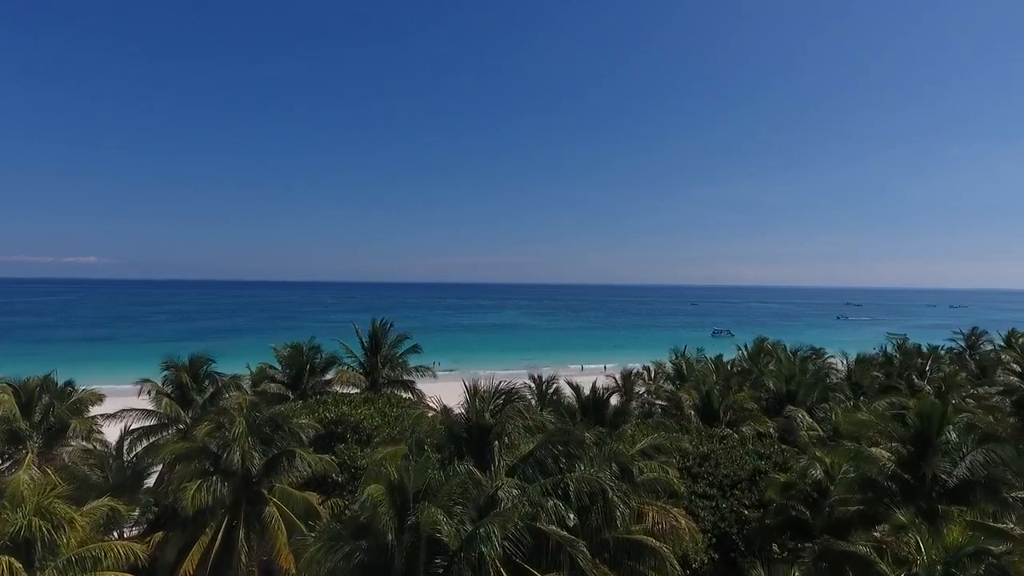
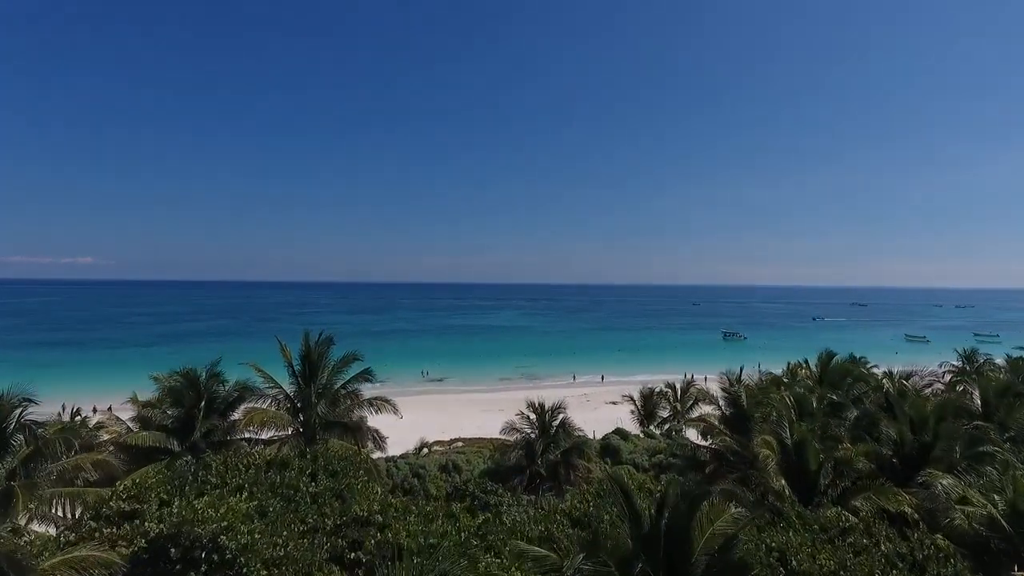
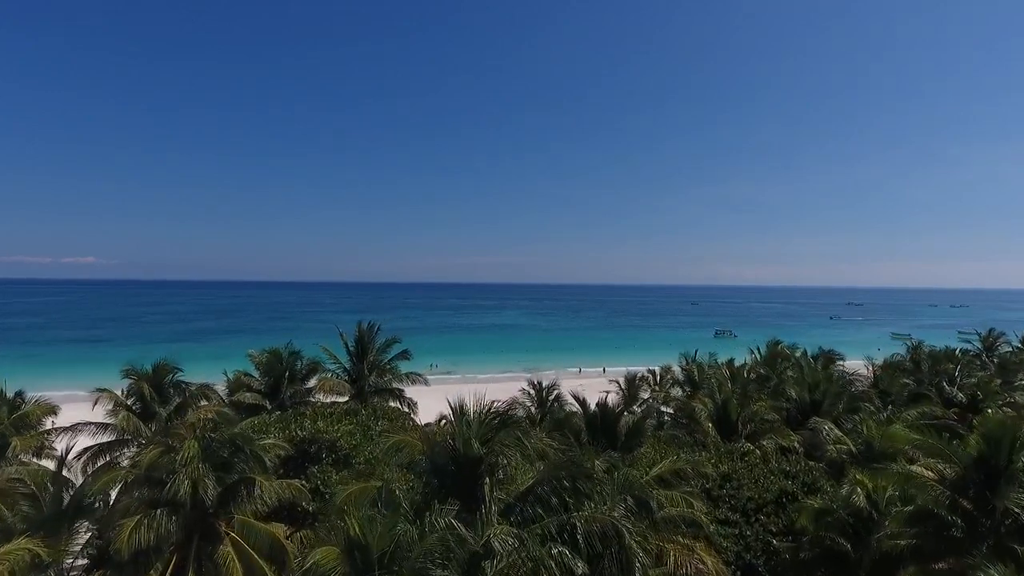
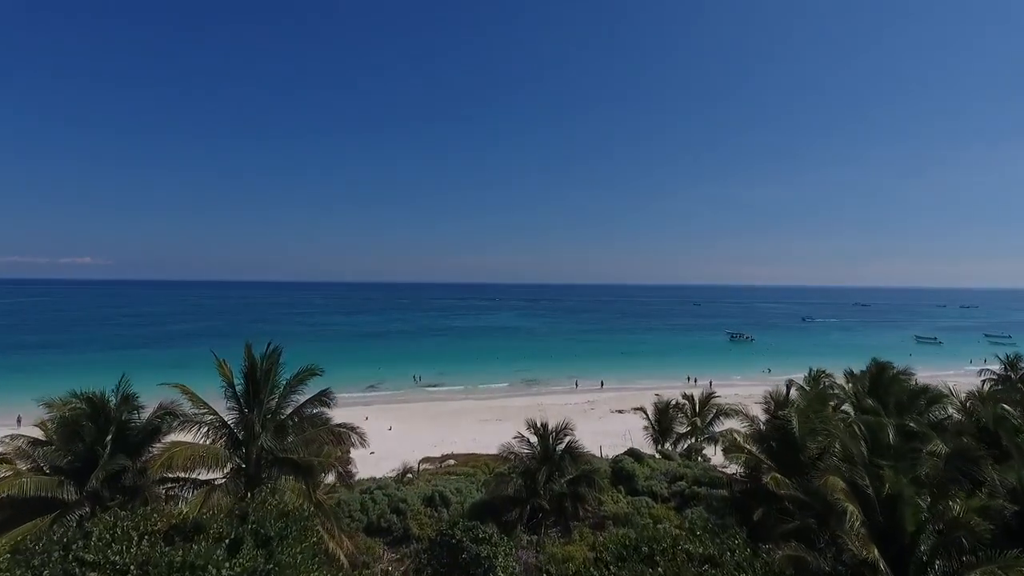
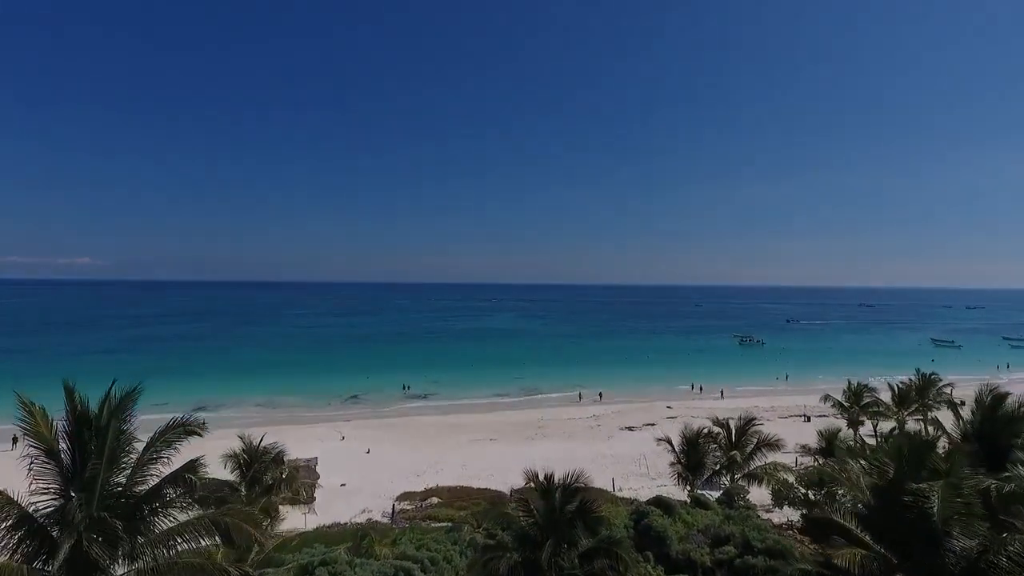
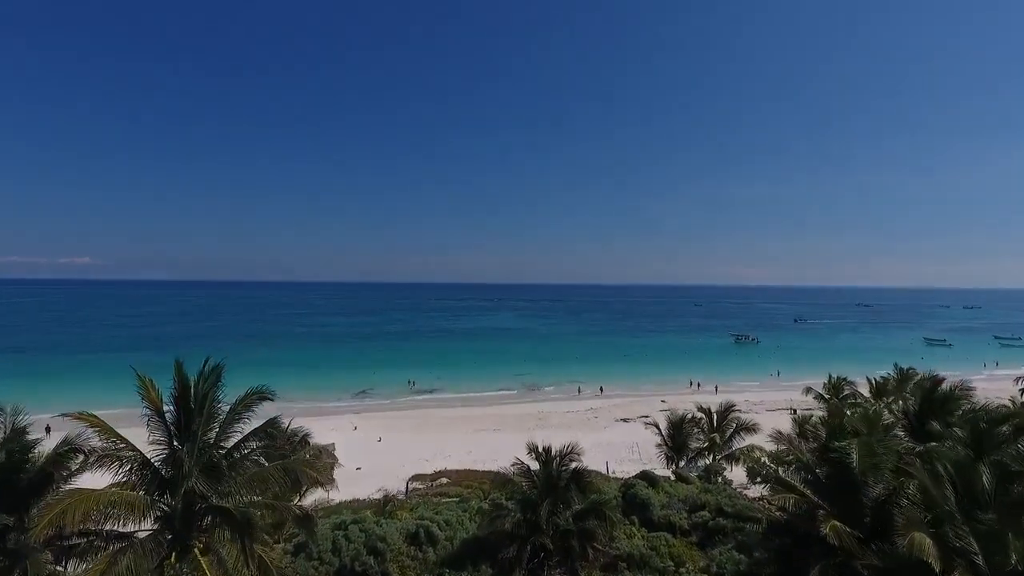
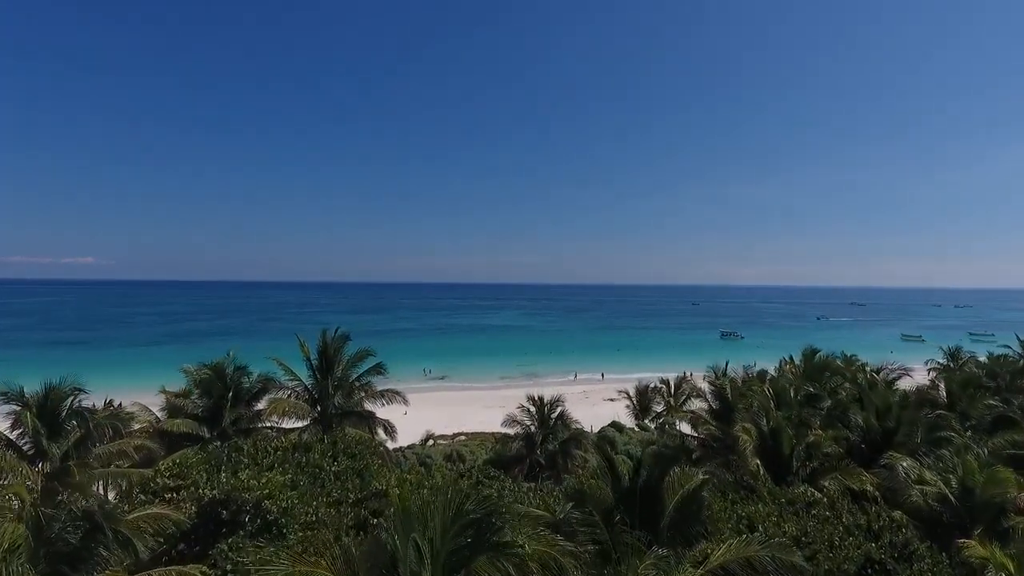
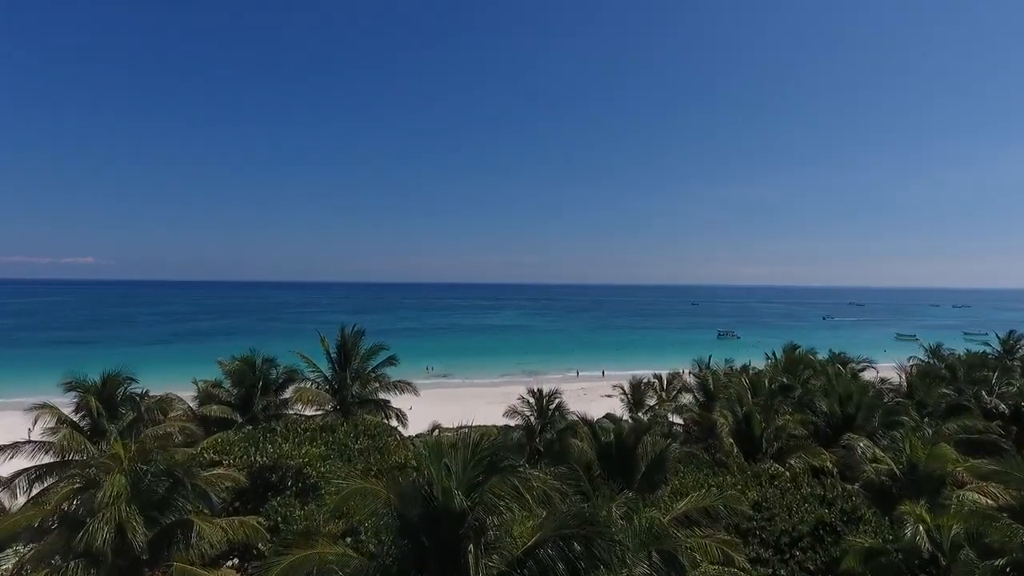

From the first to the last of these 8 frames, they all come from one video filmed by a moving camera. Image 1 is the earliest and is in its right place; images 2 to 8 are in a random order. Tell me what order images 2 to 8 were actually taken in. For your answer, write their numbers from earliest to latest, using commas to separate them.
3, 8, 7, 2, 4, 6, 5
